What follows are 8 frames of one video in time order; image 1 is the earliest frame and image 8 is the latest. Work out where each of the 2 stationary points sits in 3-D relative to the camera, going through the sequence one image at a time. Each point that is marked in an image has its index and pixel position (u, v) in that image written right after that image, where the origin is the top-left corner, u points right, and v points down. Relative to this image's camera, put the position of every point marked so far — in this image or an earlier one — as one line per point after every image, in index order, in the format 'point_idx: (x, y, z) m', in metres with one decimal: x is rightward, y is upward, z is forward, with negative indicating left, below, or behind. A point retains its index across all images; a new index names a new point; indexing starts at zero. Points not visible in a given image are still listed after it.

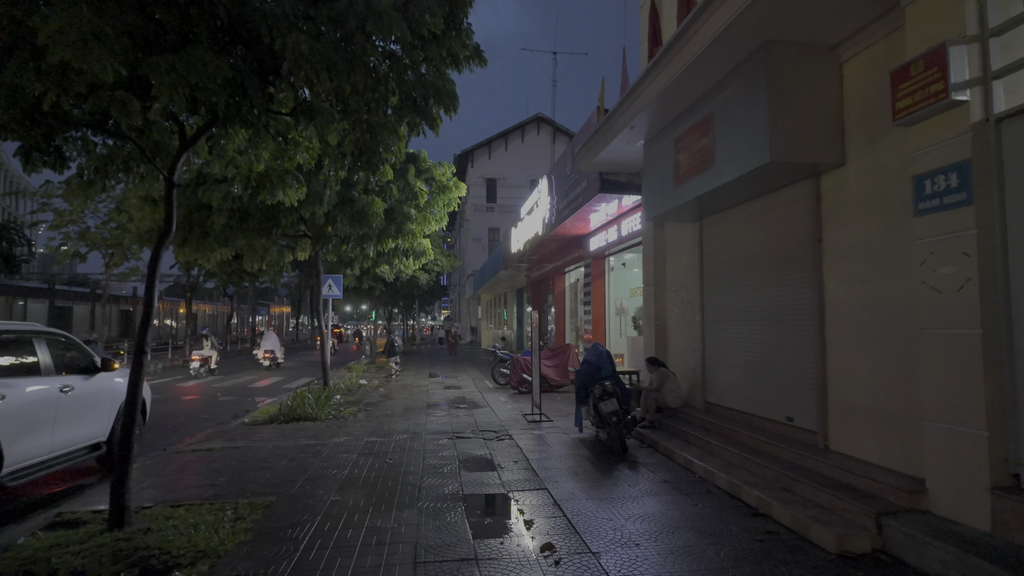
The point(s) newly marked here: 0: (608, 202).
0: (+1.9, +1.7, +11.5) m
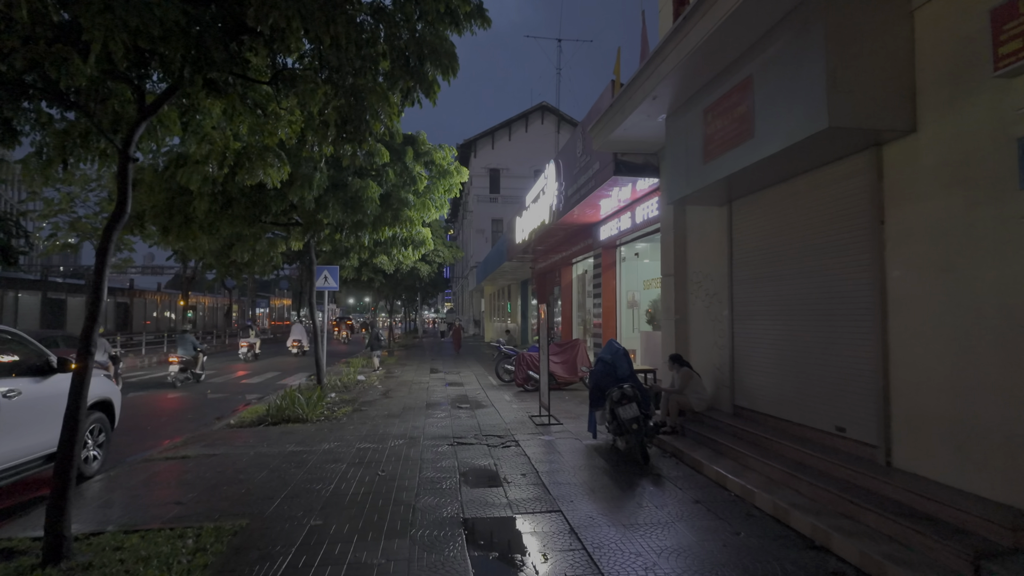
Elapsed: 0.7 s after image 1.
0: (+2.0, +1.8, +10.6) m
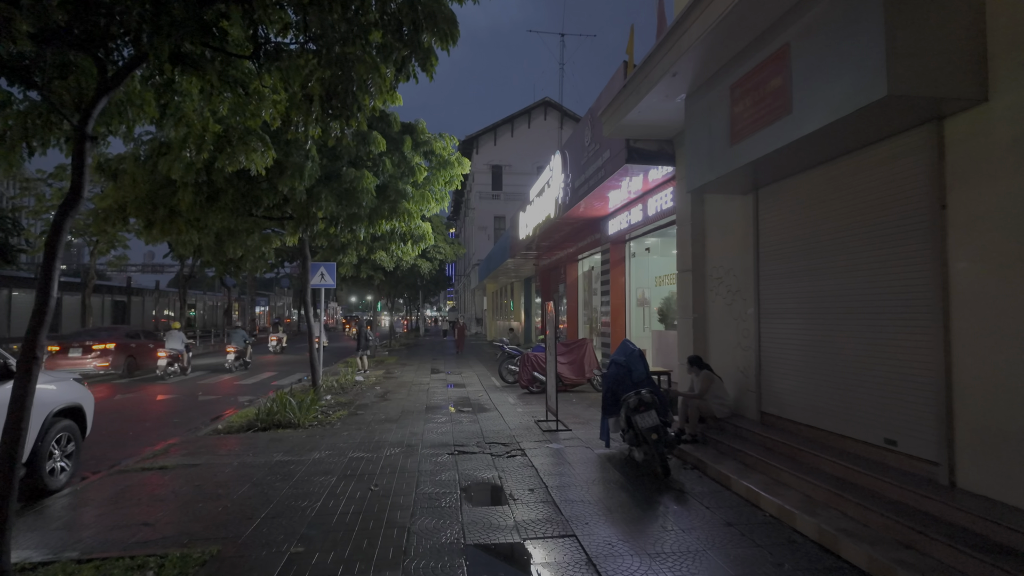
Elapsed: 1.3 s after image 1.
0: (+2.1, +1.9, +10.0) m
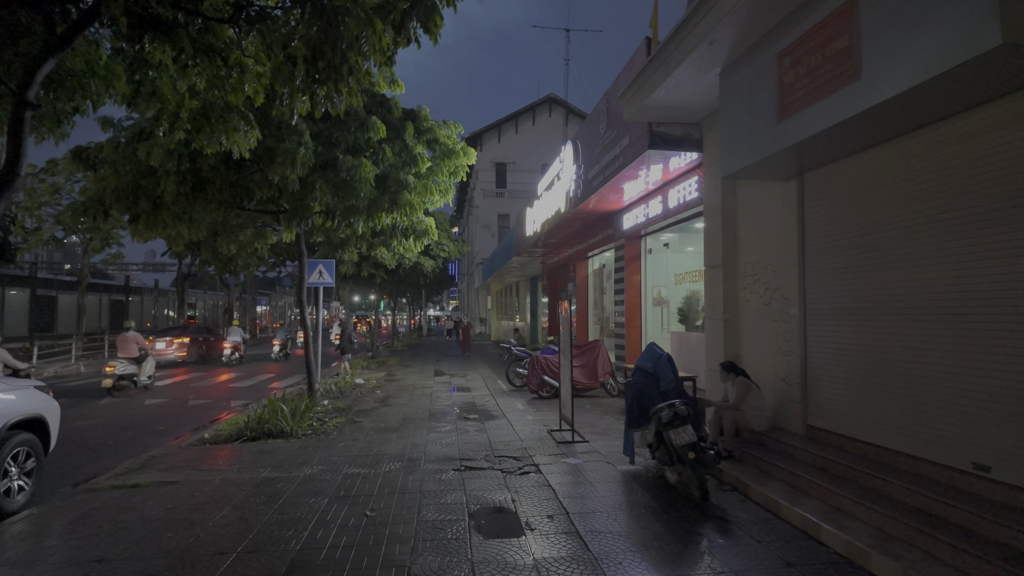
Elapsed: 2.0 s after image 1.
0: (+2.2, +1.9, +9.2) m
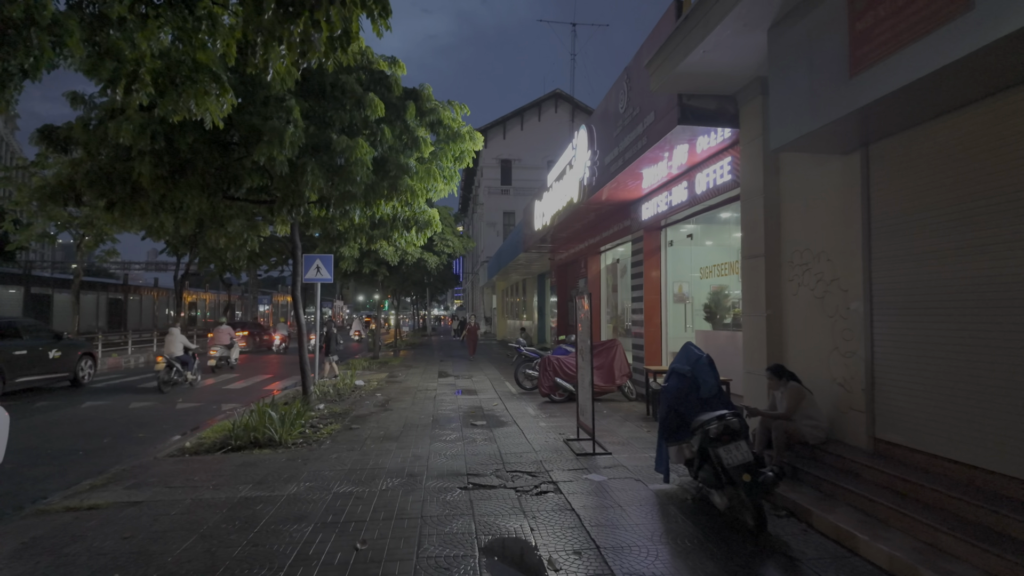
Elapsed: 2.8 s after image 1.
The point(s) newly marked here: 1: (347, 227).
0: (+2.4, +2.0, +8.3) m
1: (-3.0, +1.1, +10.8) m
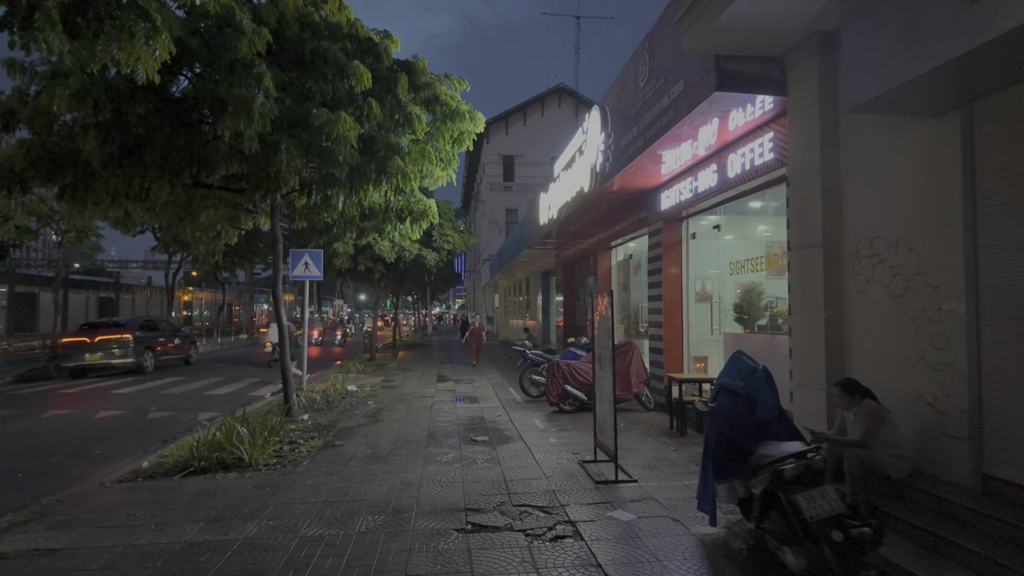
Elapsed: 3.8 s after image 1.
0: (+2.5, +2.1, +7.2) m
1: (-3.0, +1.2, +9.7) m
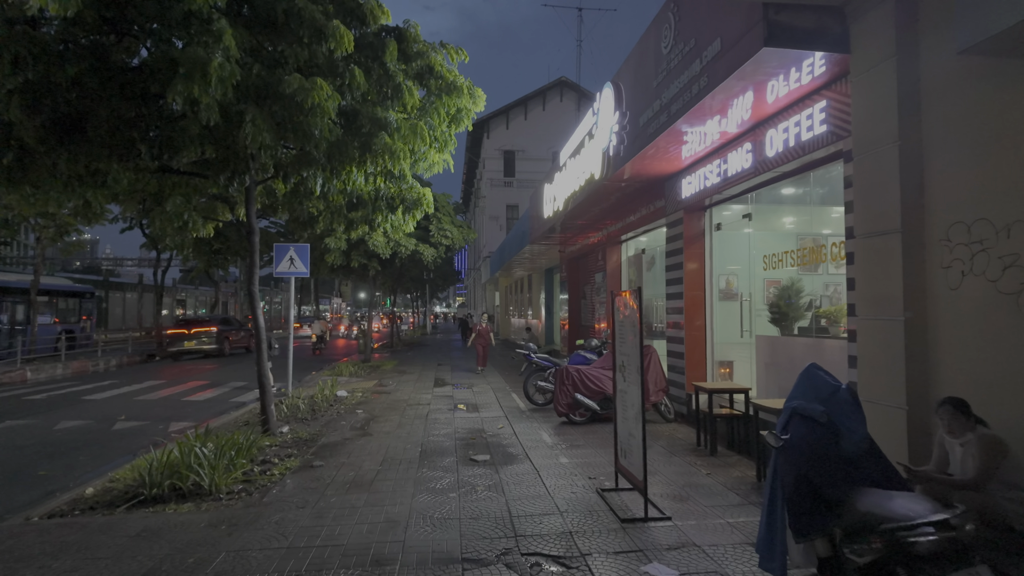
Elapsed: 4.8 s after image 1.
0: (+2.5, +2.1, +6.1) m
1: (-2.9, +1.2, +8.7) m
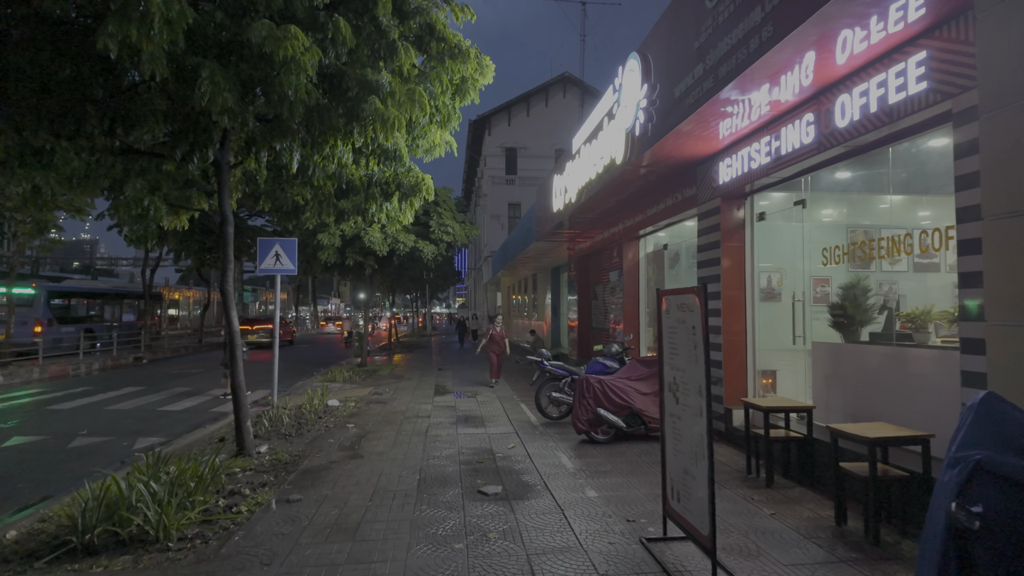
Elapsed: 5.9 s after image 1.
0: (+2.7, +2.1, +5.0) m
1: (-2.7, +1.2, +7.6) m
